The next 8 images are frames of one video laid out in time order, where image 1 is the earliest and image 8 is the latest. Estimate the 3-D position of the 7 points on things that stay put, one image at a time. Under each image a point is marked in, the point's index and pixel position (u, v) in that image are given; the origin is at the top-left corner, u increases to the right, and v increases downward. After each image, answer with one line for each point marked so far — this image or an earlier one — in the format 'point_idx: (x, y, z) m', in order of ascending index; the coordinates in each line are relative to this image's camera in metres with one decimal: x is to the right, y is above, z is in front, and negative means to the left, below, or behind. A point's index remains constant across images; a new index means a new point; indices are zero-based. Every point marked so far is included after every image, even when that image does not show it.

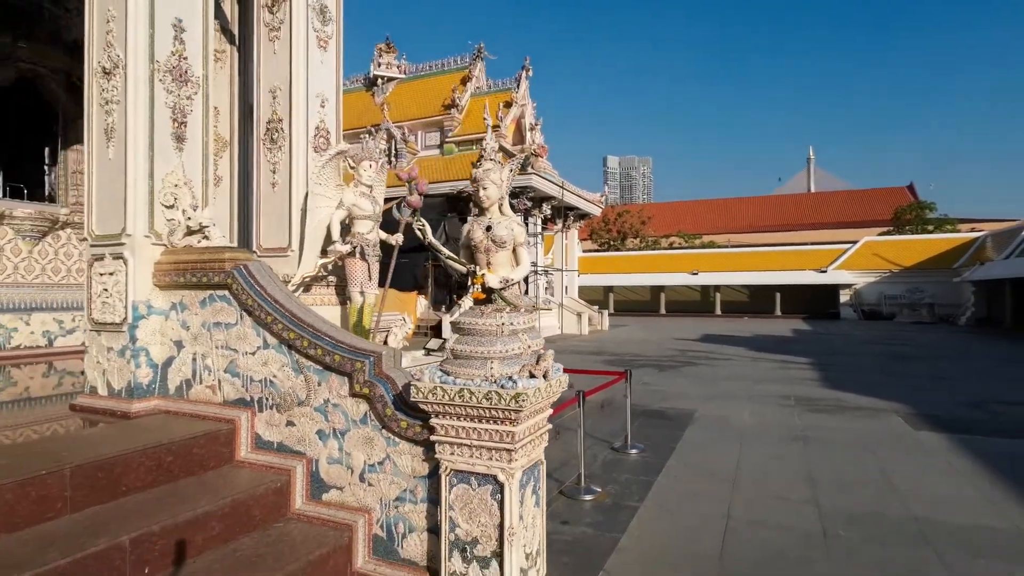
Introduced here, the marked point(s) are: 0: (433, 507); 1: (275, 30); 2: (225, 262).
0: (-0.3, -1.0, +2.6) m
1: (-1.8, +2.0, +4.4) m
2: (-1.5, +0.1, +3.1) m
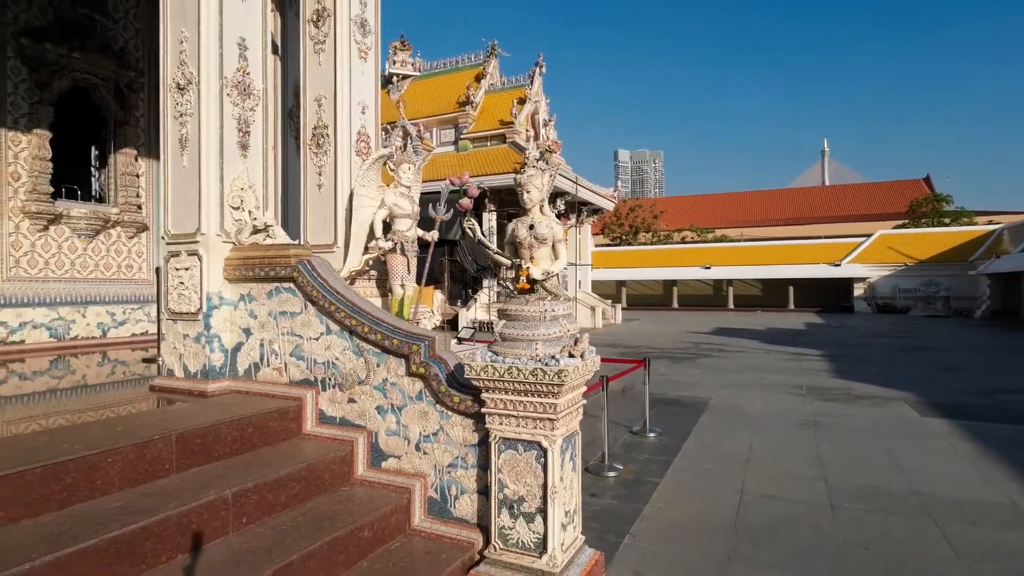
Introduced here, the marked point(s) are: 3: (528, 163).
0: (-0.1, -0.9, +3.0) m
1: (-1.6, +2.0, +4.8) m
2: (-1.3, +0.2, +3.5) m
3: (+0.1, +0.7, +3.2) m
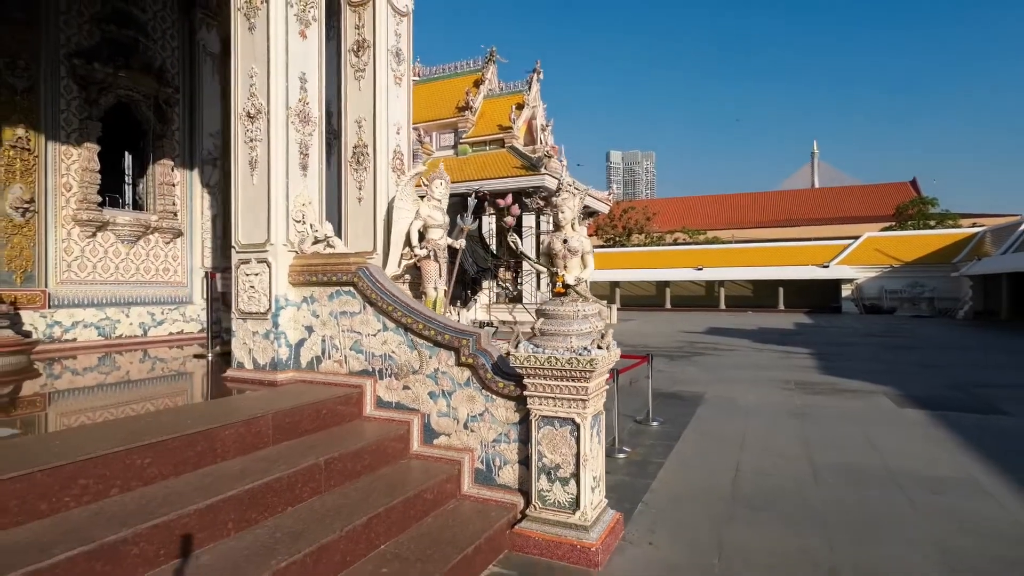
0: (+0.1, -0.9, +3.5) m
1: (-1.4, +2.0, +5.4) m
2: (-1.1, +0.2, +4.1) m
3: (+0.3, +0.7, +3.8) m
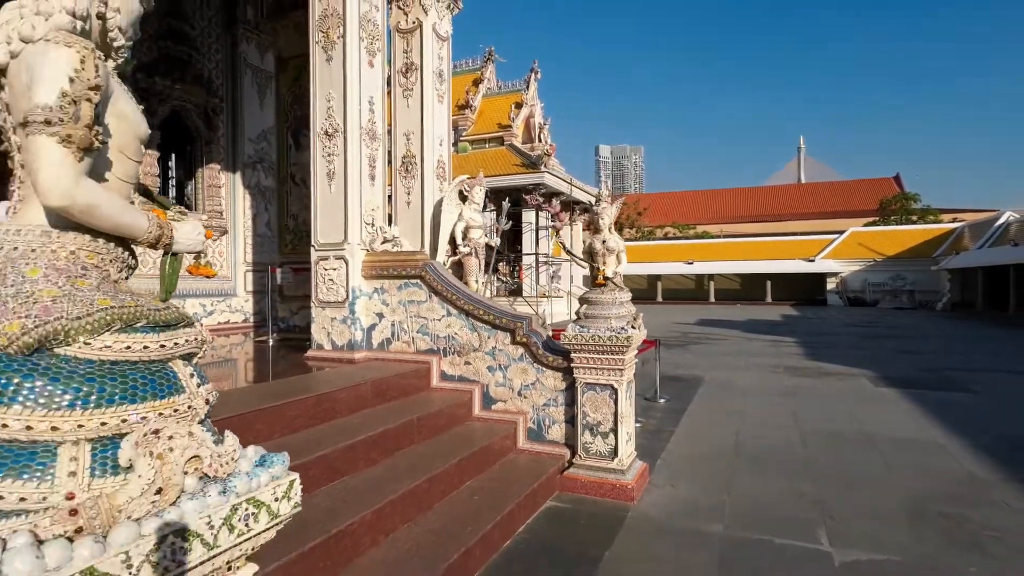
0: (+0.4, -0.9, +4.3) m
1: (-1.1, +2.1, +6.1) m
2: (-0.8, +0.2, +4.8) m
3: (+0.7, +0.7, +4.6) m
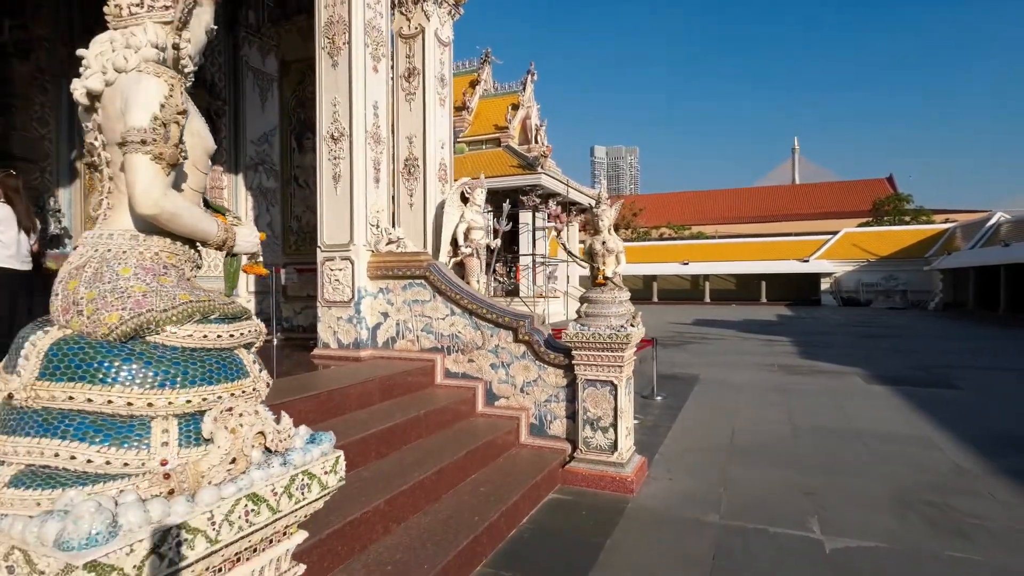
0: (+0.4, -0.9, +4.5) m
1: (-1.1, +2.1, +6.2) m
2: (-0.8, +0.2, +5.0) m
3: (+0.7, +0.7, +4.7) m
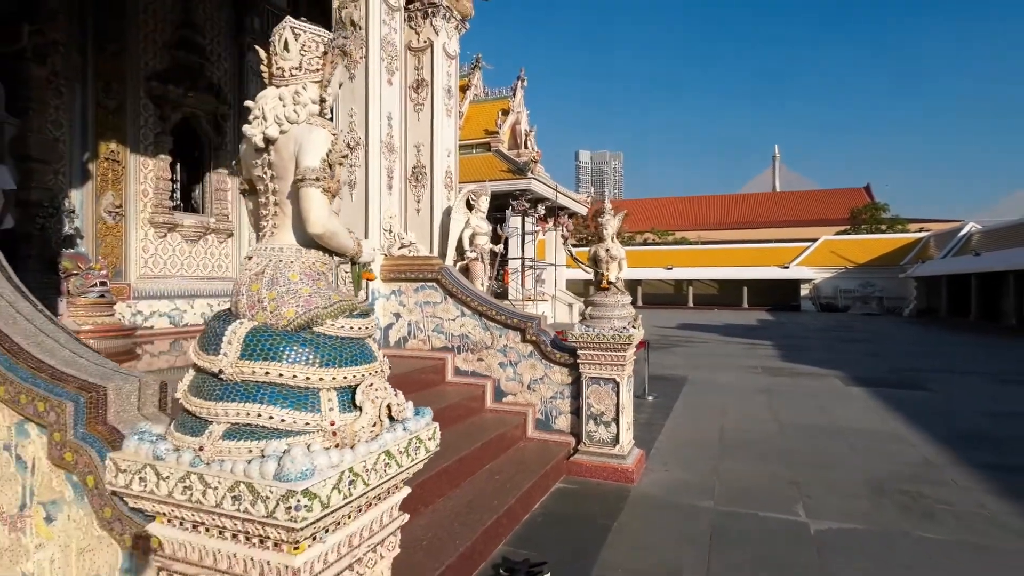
0: (+0.5, -0.9, +4.8) m
1: (-1.1, +2.1, +6.5) m
2: (-0.7, +0.2, +5.2) m
3: (+0.8, +0.7, +5.0) m
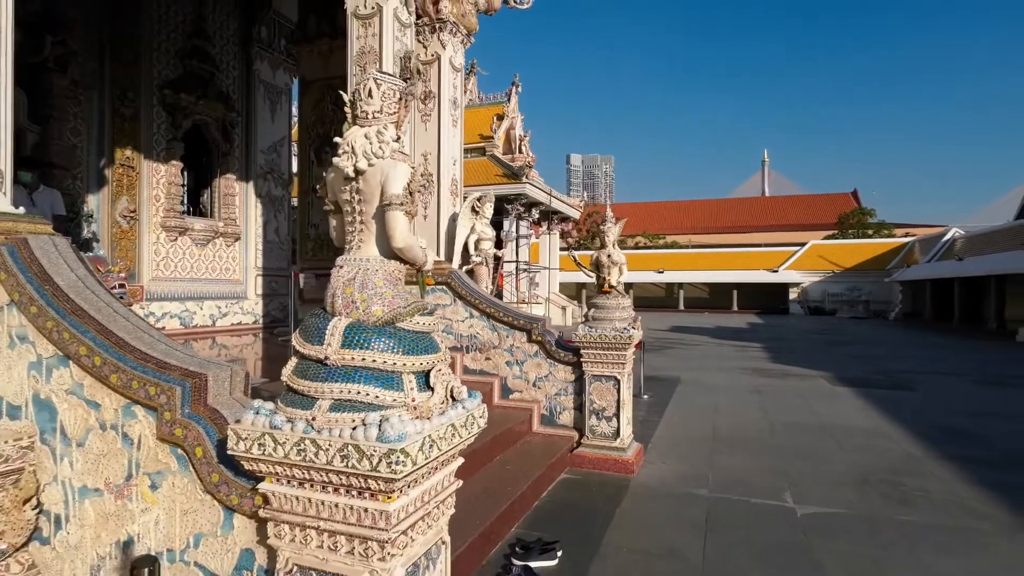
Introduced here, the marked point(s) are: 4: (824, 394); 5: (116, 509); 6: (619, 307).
0: (+0.6, -0.9, +5.1) m
1: (-1.0, +2.0, +6.8) m
2: (-0.7, +0.2, +5.5) m
3: (+0.8, +0.6, +5.3) m
4: (+4.6, -1.6, +8.6) m
5: (-1.3, -0.7, +1.9) m
6: (+0.9, -0.2, +5.1) m
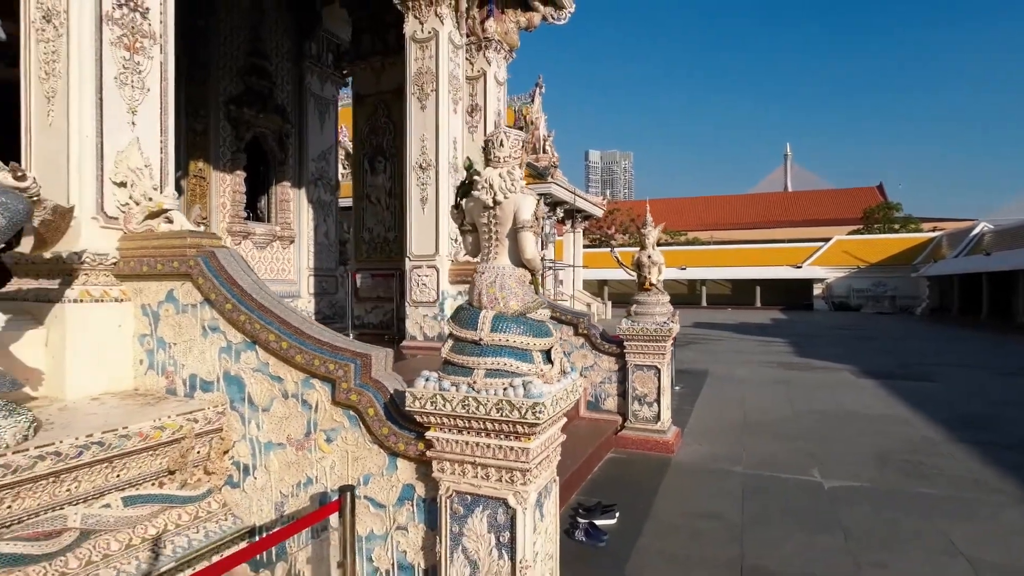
0: (+1.1, -0.9, +5.6) m
1: (-0.5, +2.1, +7.4) m
2: (-0.2, +0.2, +6.1) m
3: (+1.3, +0.7, +5.9) m
4: (+5.2, -1.5, +9.0) m
5: (-0.9, -0.7, +2.5) m
6: (+1.4, -0.2, +5.6) m
